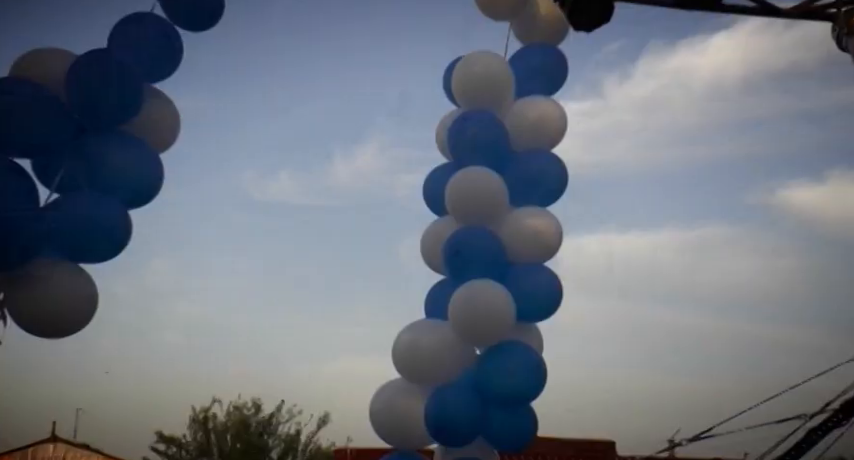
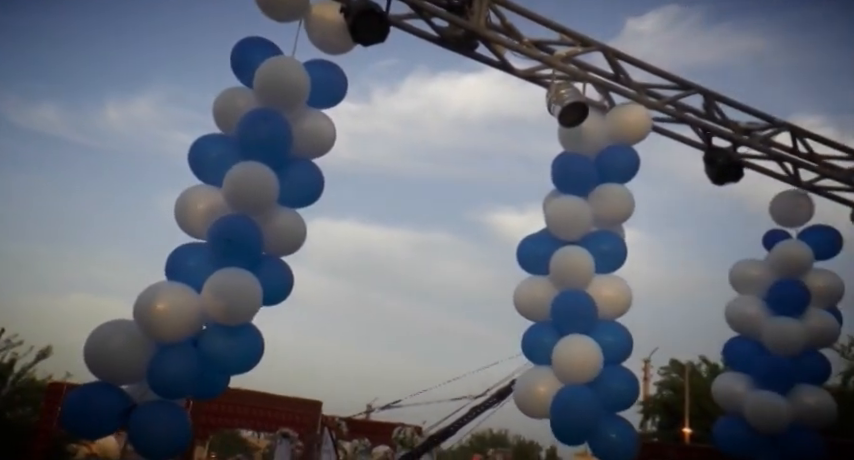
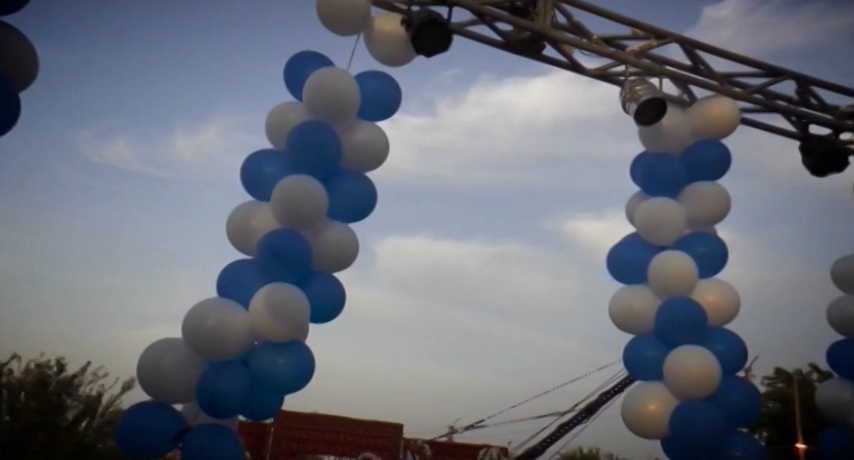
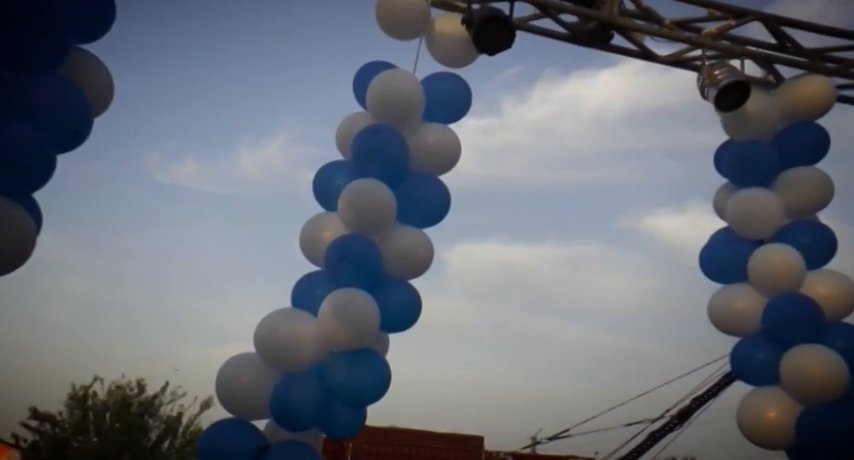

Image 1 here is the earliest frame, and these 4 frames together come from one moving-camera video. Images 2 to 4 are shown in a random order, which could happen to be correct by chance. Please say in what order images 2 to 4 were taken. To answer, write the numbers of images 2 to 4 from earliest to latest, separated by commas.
4, 3, 2
